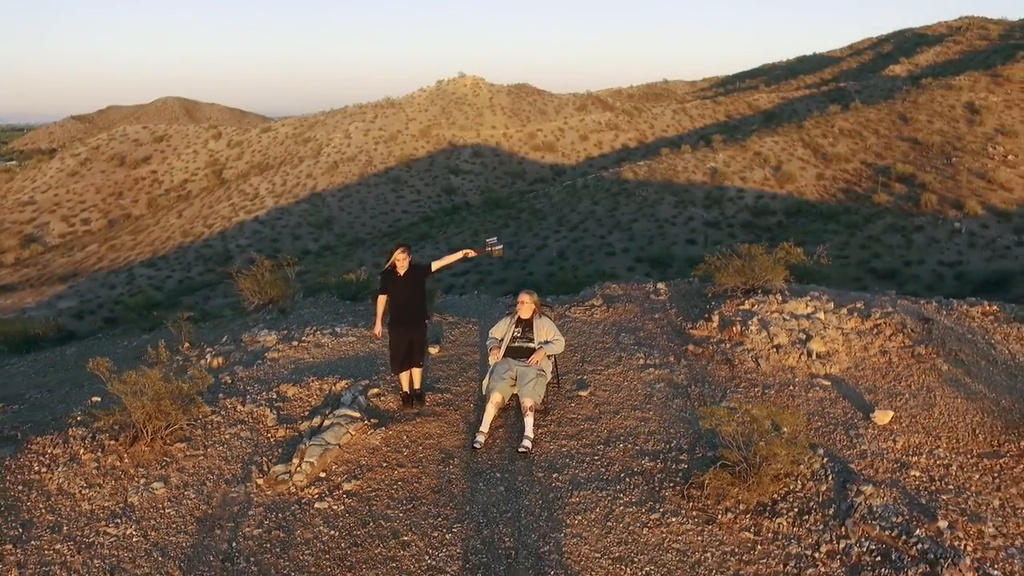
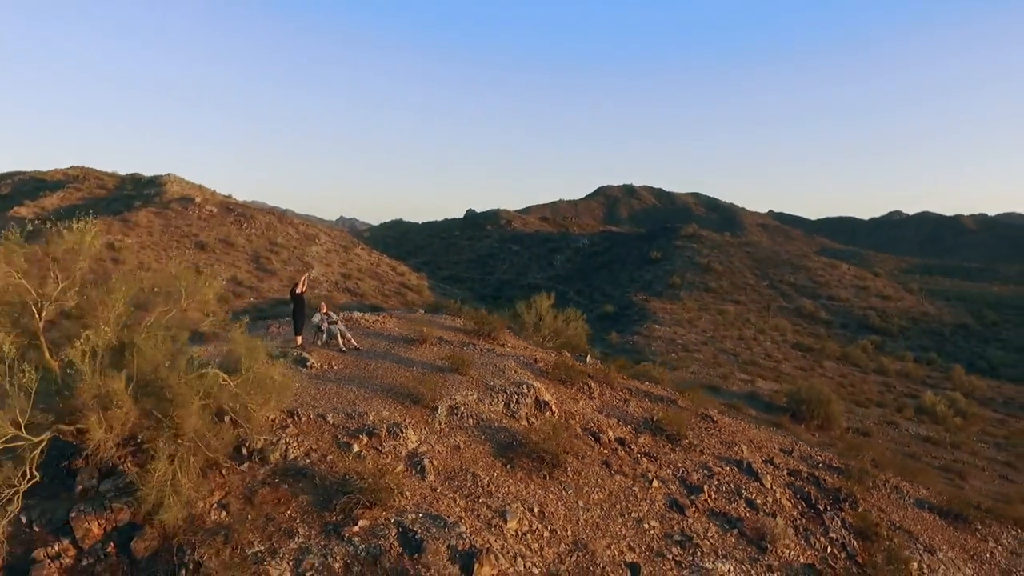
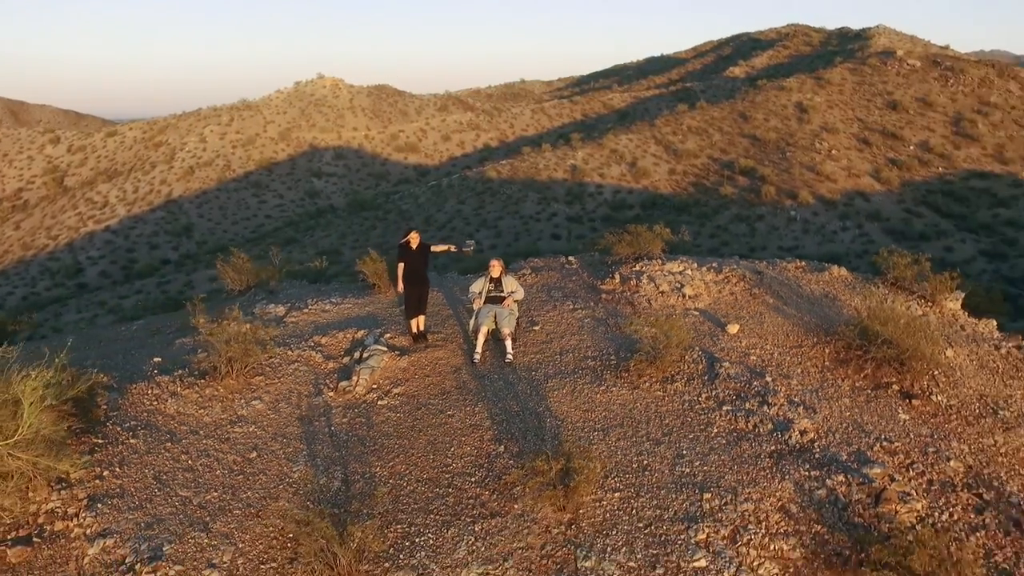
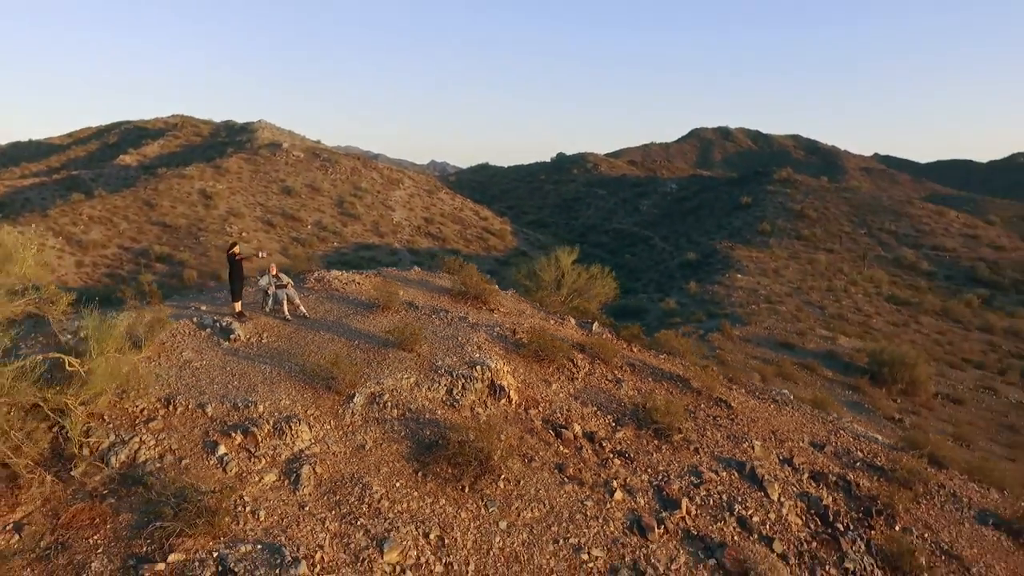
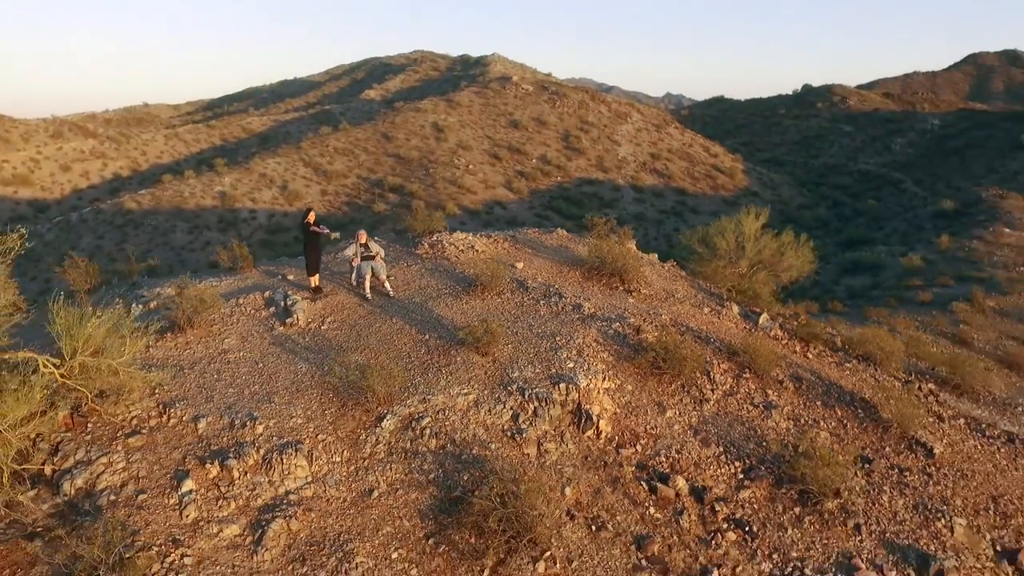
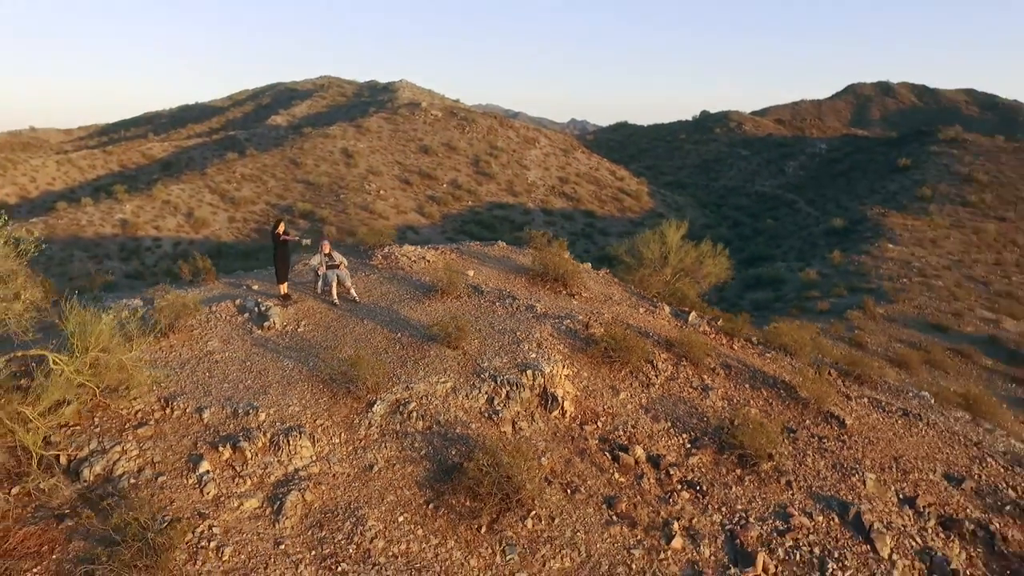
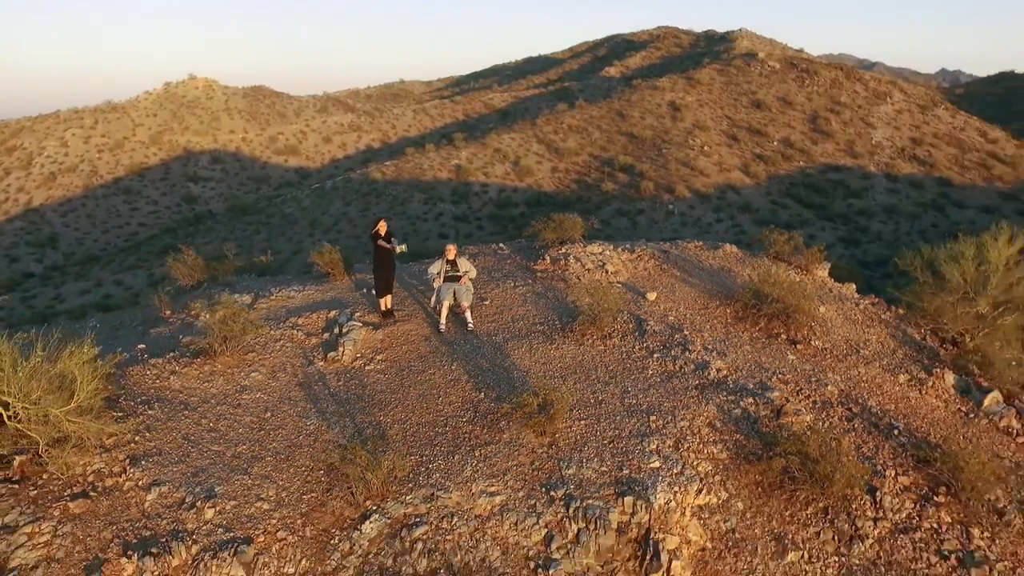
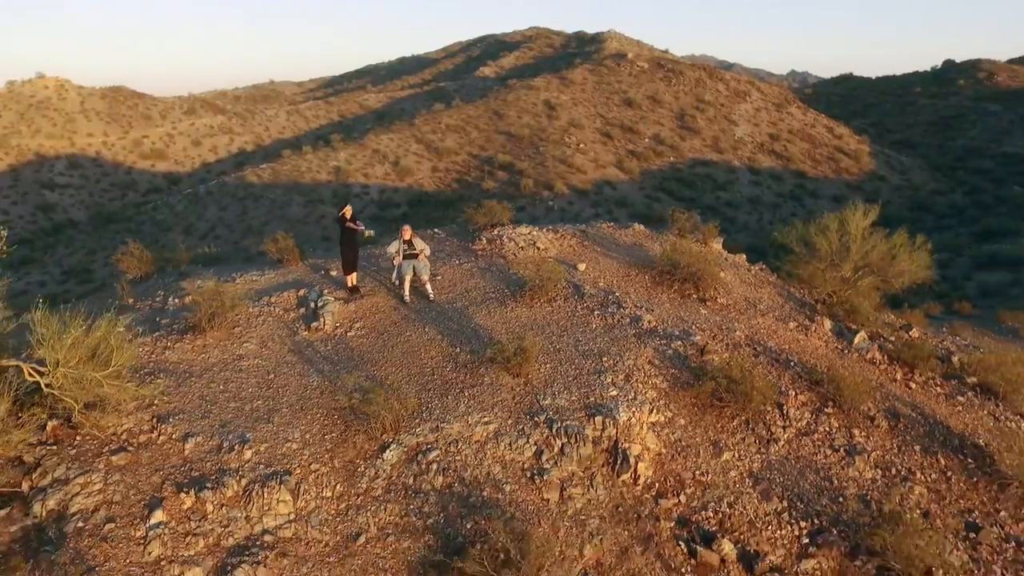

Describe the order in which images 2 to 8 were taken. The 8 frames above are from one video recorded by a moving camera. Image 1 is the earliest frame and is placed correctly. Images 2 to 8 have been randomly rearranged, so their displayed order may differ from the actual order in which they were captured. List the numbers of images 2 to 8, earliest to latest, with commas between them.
3, 7, 8, 5, 6, 4, 2
